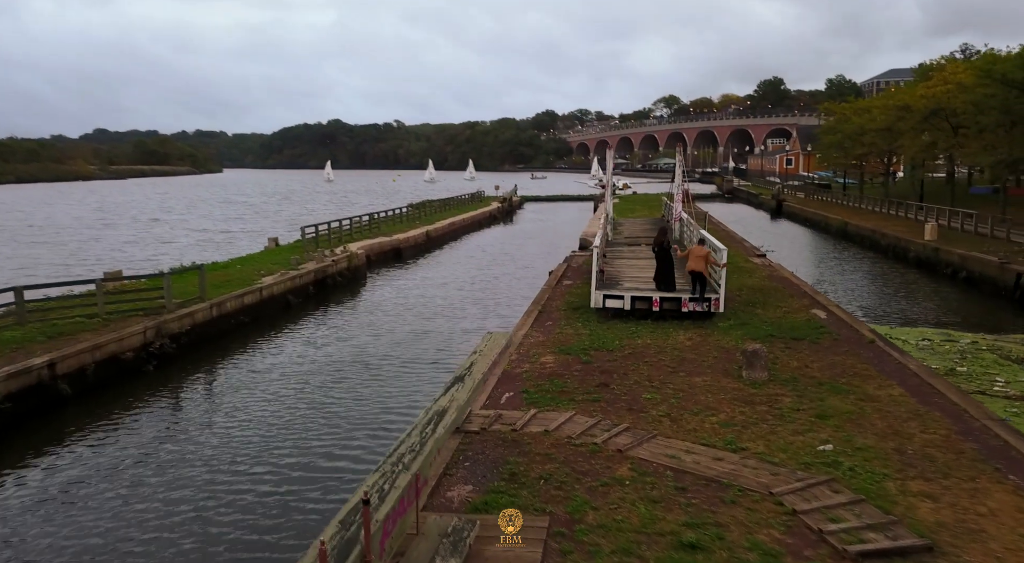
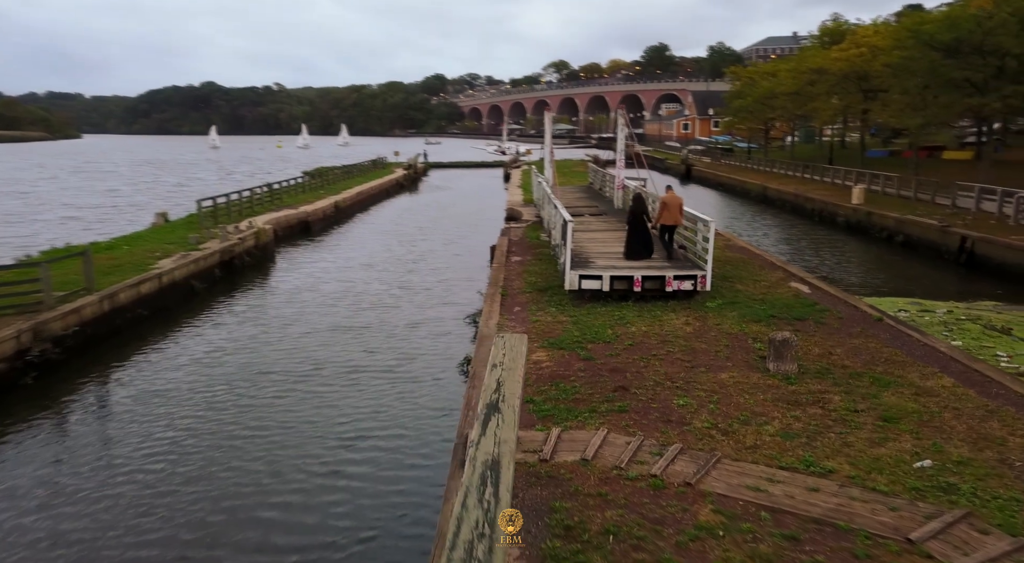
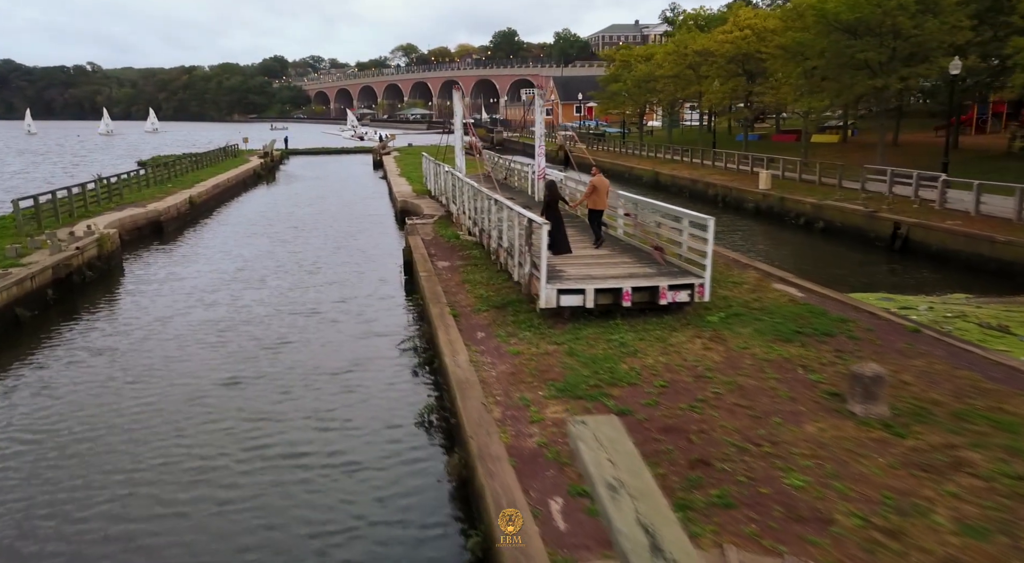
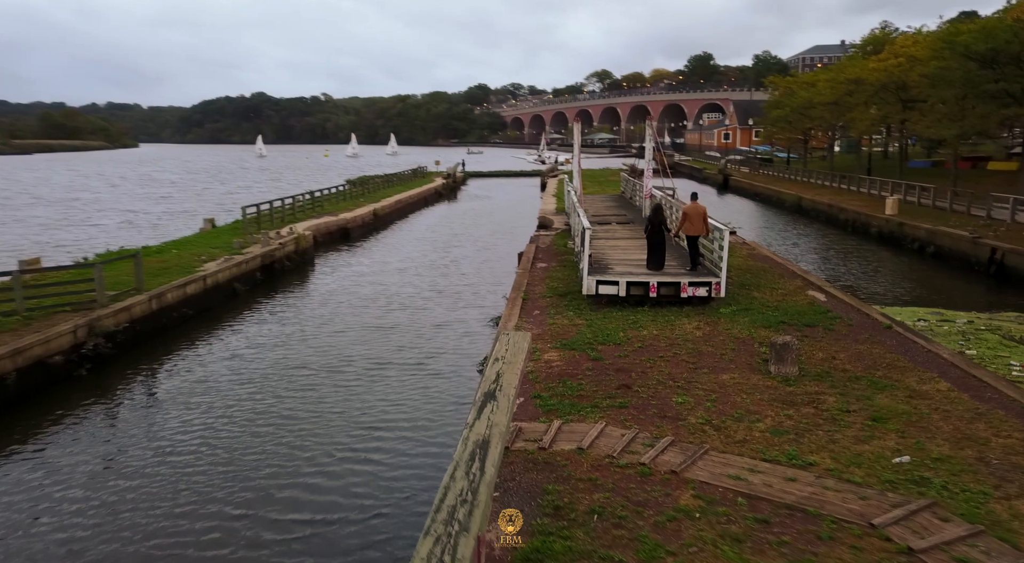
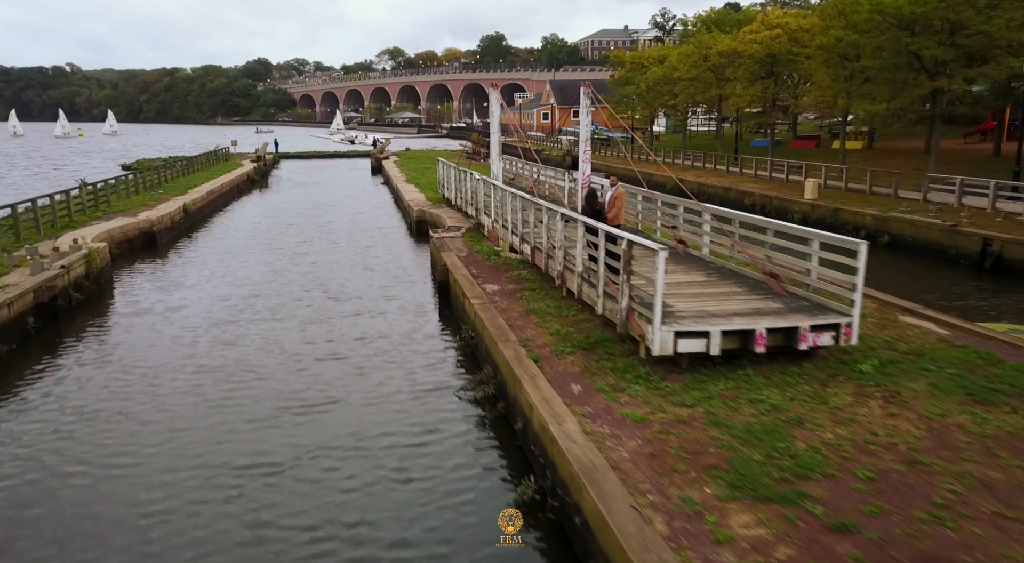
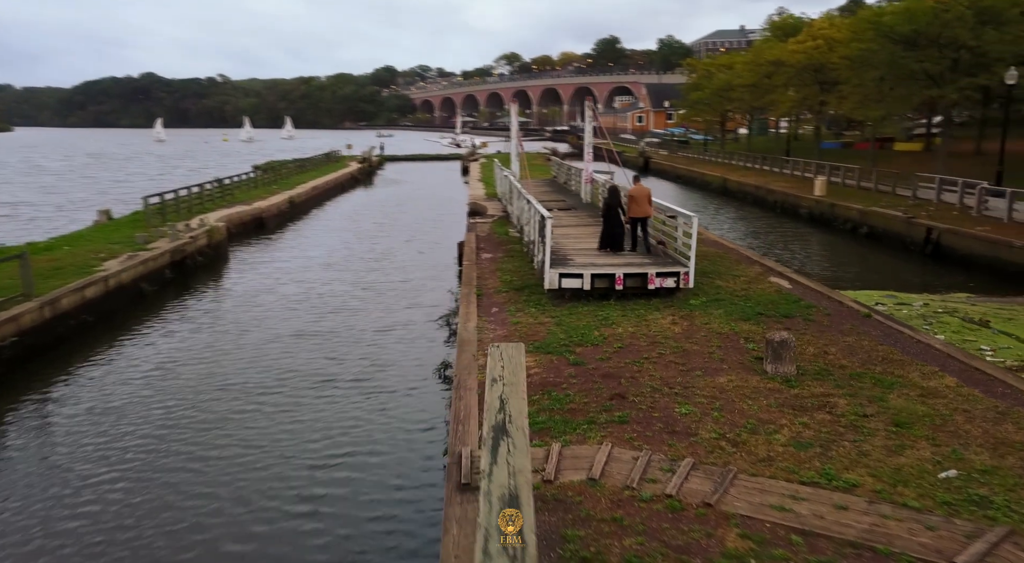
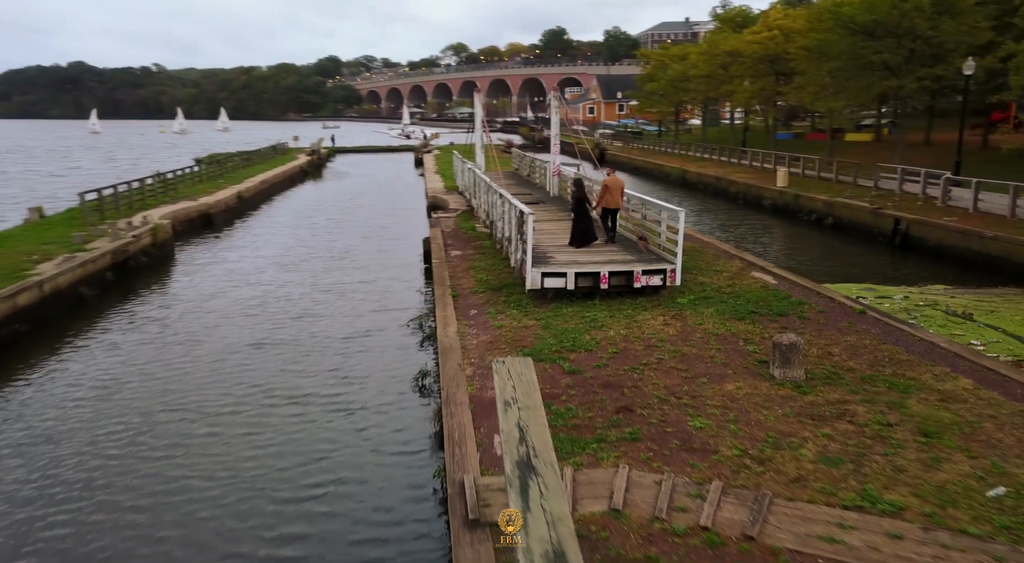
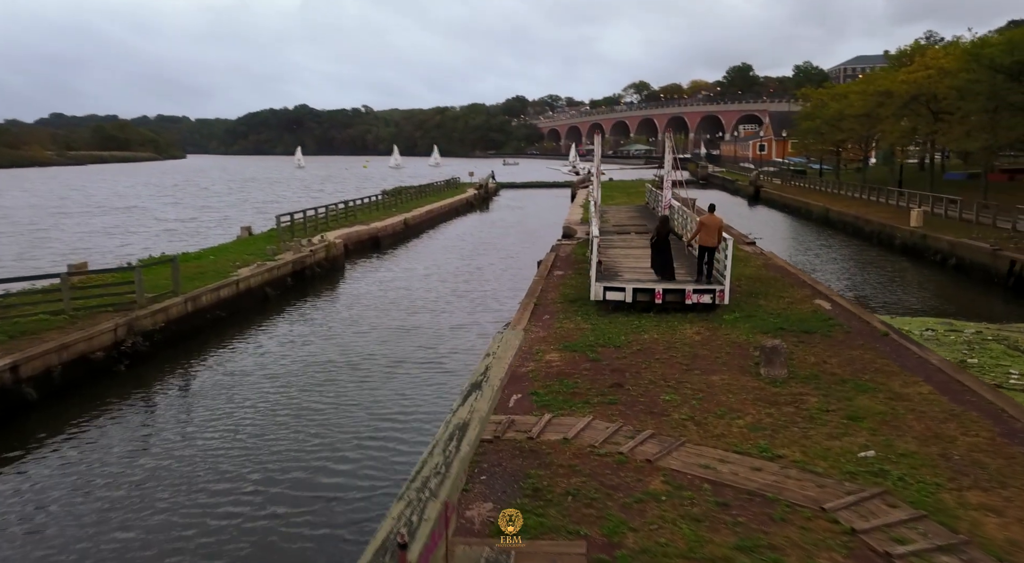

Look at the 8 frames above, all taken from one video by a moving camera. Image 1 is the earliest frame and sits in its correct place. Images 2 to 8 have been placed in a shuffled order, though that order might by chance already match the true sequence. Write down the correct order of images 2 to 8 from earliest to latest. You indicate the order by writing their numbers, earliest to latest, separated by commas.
8, 4, 2, 6, 7, 3, 5
